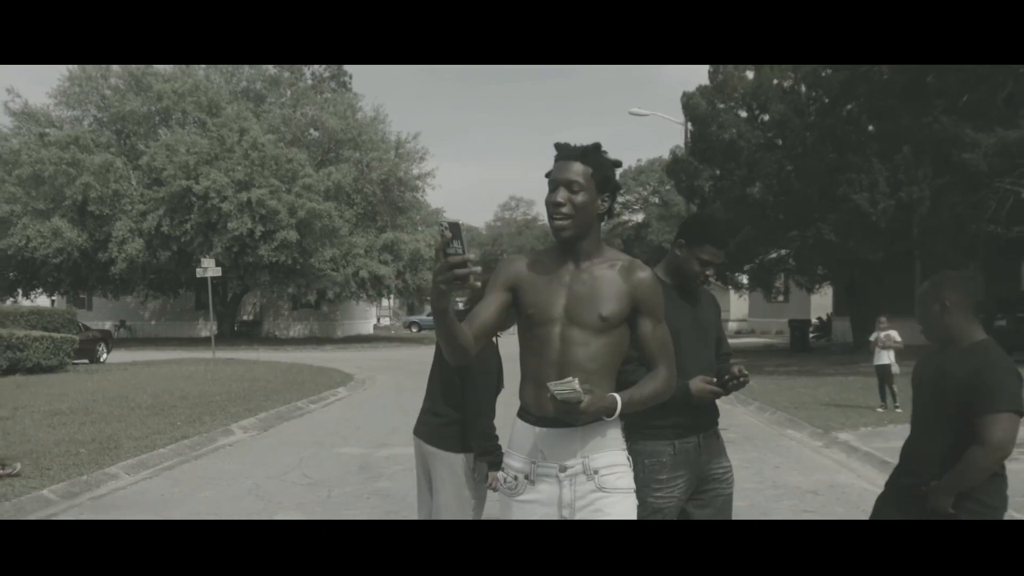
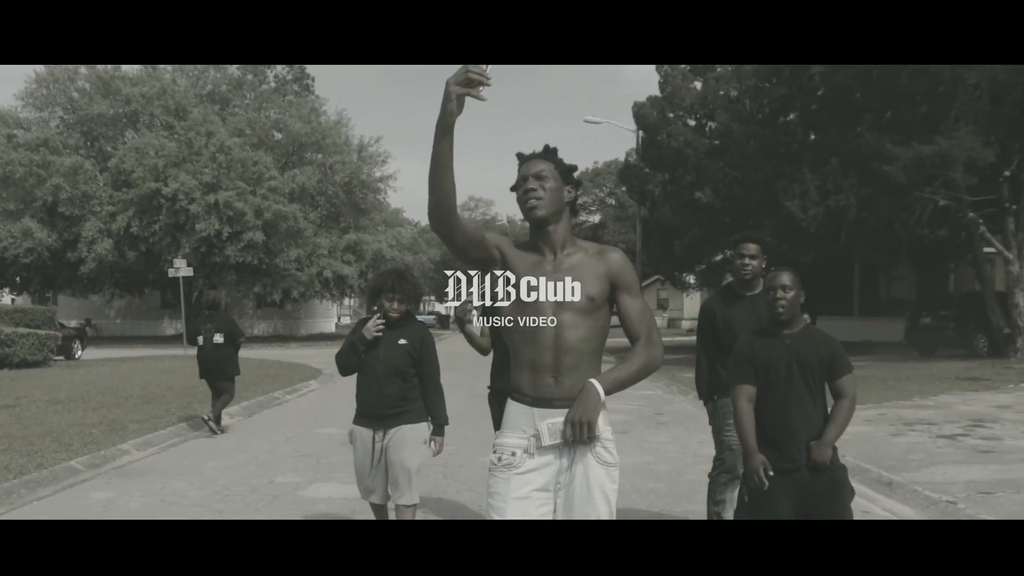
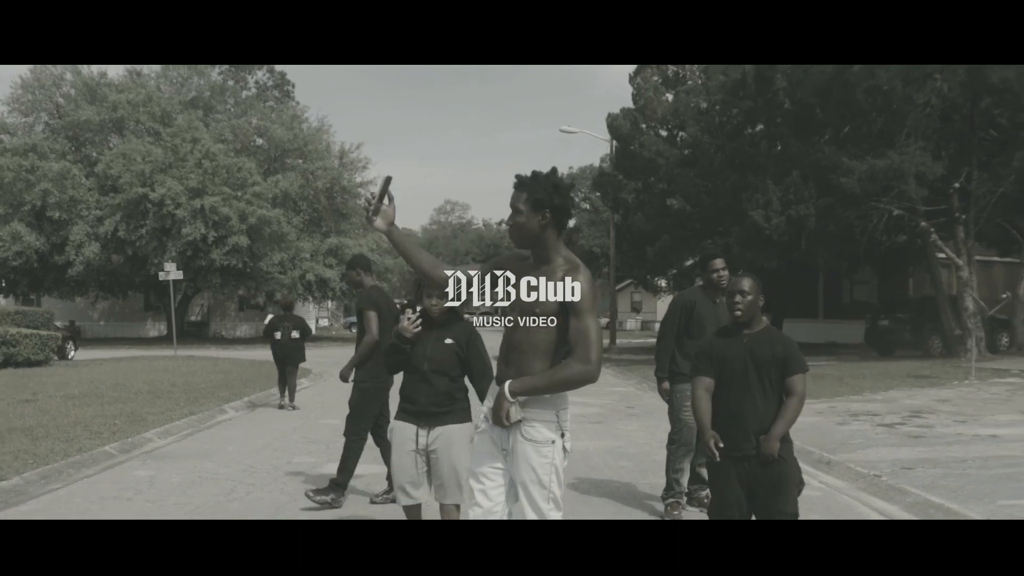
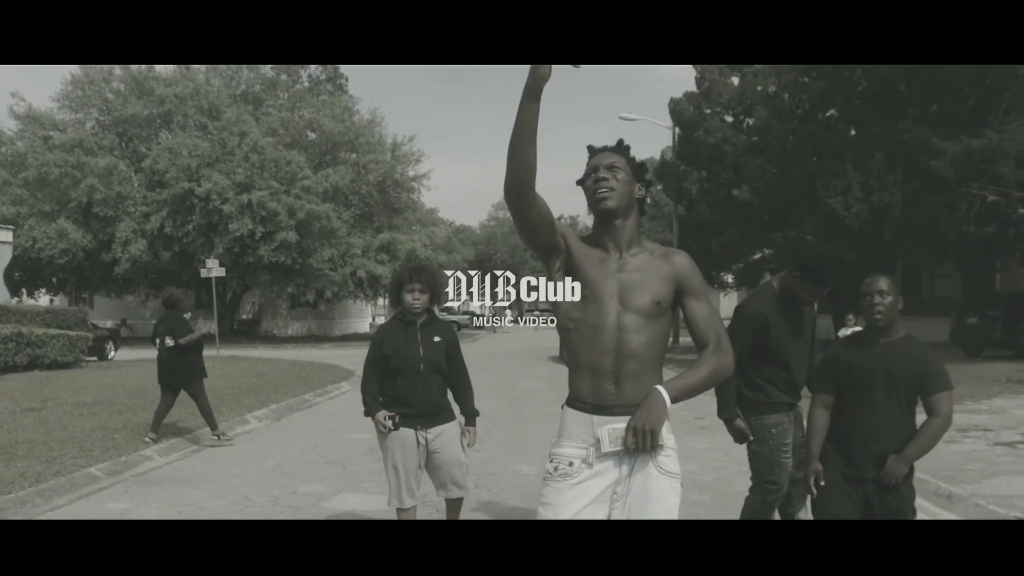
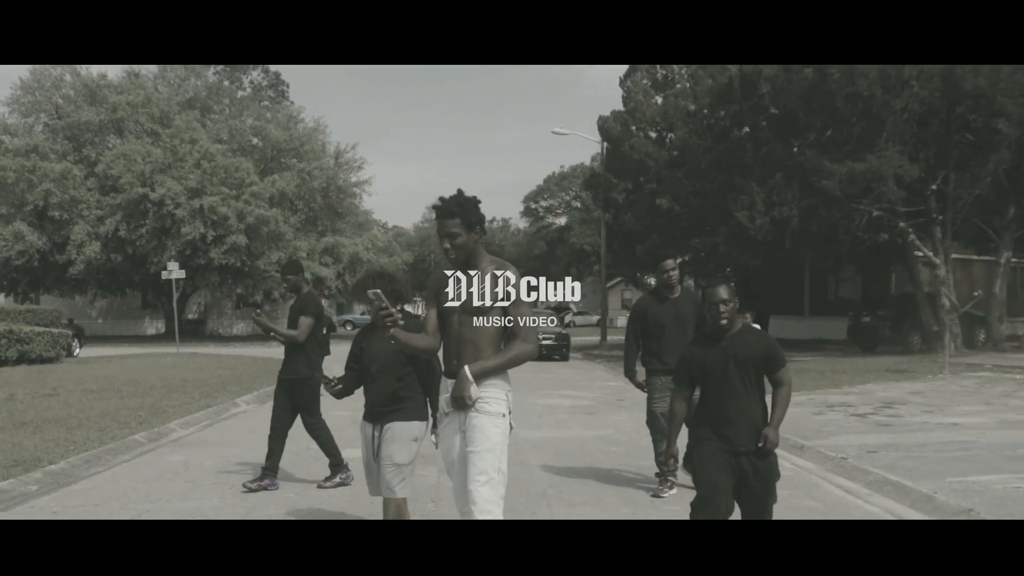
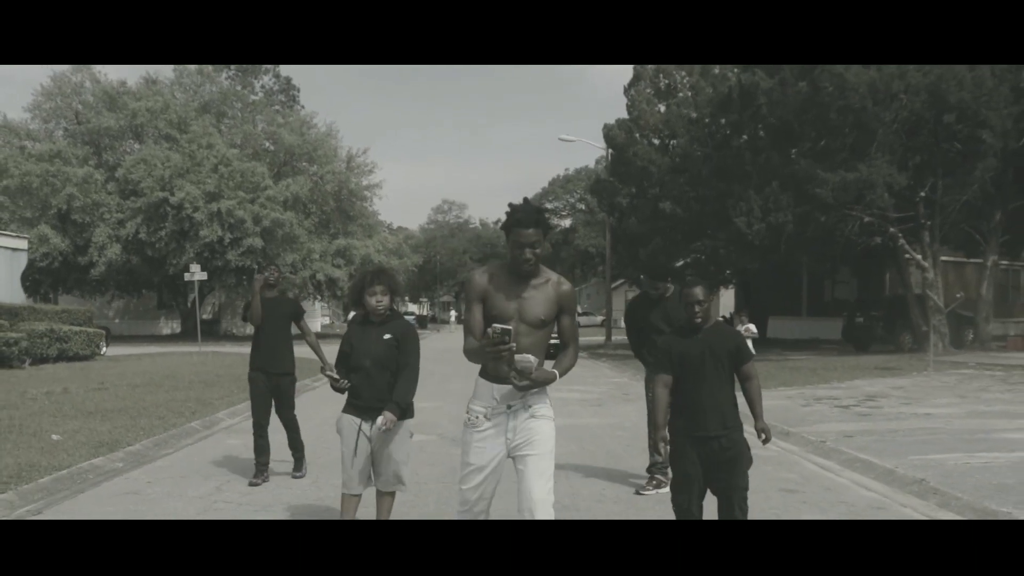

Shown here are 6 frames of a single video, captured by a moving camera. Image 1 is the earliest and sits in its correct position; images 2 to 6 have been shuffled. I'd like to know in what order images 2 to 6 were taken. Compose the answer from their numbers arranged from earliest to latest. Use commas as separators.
4, 2, 3, 5, 6
